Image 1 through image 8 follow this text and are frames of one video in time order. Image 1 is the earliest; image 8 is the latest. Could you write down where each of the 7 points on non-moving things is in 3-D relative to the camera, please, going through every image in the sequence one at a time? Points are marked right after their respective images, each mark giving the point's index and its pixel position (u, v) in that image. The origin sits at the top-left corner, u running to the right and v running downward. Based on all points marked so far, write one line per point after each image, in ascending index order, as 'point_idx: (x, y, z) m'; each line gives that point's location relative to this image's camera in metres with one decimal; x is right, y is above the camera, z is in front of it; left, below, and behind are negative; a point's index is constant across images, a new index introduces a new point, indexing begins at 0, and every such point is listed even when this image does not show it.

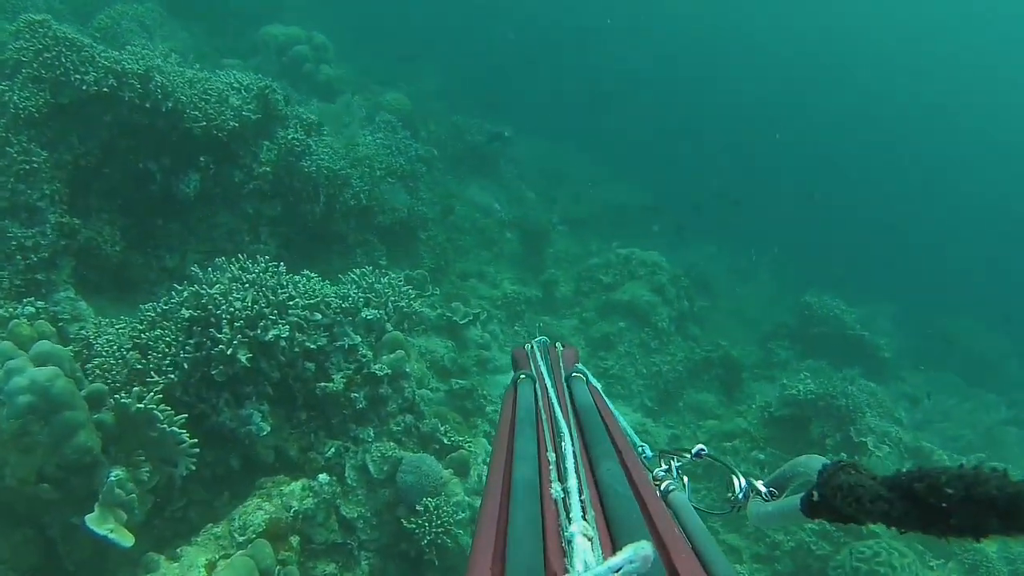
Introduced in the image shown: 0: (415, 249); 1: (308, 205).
0: (-0.9, +0.4, +10.7) m
1: (-1.5, +0.6, +8.5) m
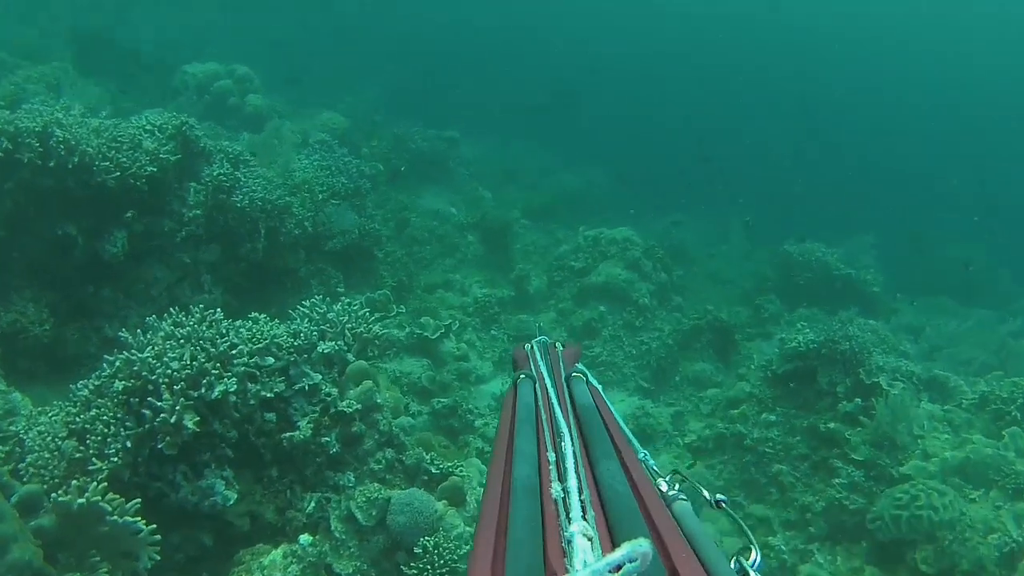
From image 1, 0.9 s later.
0: (-1.2, +0.2, +10.3) m
1: (-1.9, +0.3, +8.1) m
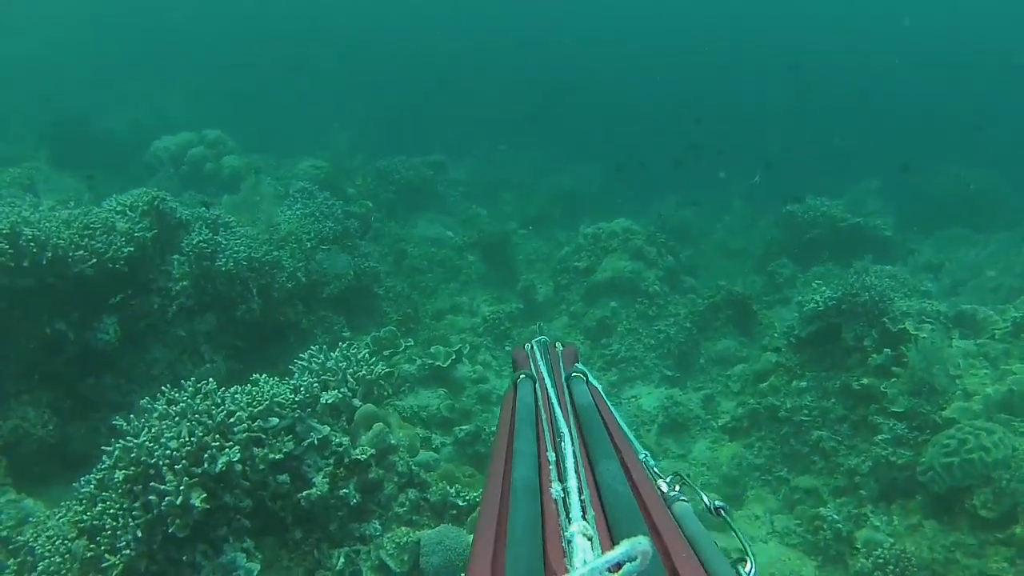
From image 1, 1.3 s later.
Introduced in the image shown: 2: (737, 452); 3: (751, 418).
0: (-1.2, -0.2, +10.1) m
1: (-1.9, -0.1, +8.0) m
2: (+1.7, -1.2, +8.3) m
3: (+1.8, -1.0, +8.6) m
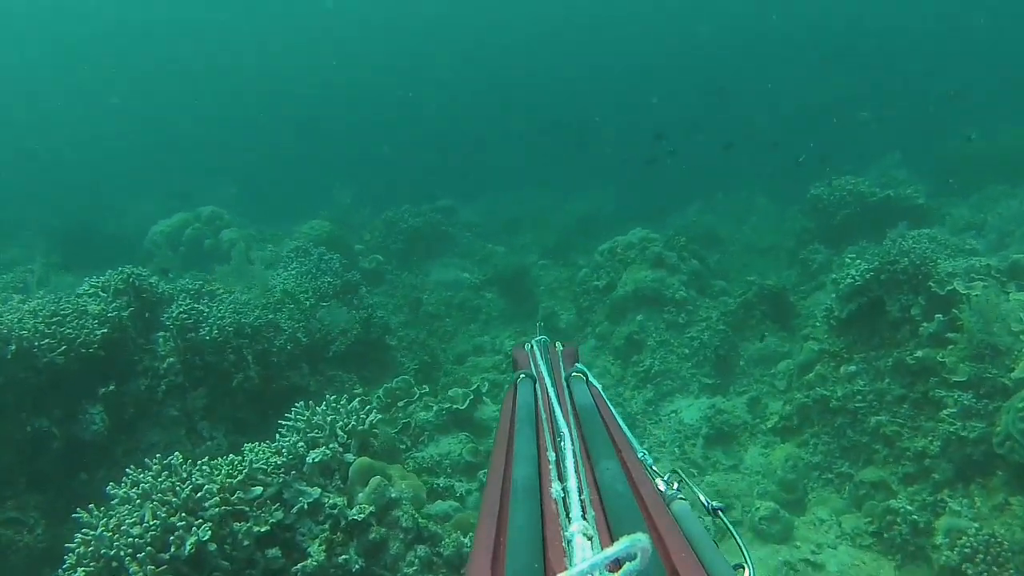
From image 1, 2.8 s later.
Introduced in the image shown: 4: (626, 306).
0: (-1.0, -0.6, +9.5) m
1: (-1.8, -0.6, +7.4) m
2: (+1.9, -1.1, +7.6) m
3: (+2.0, -0.9, +7.8) m
4: (+1.1, -0.2, +10.6) m
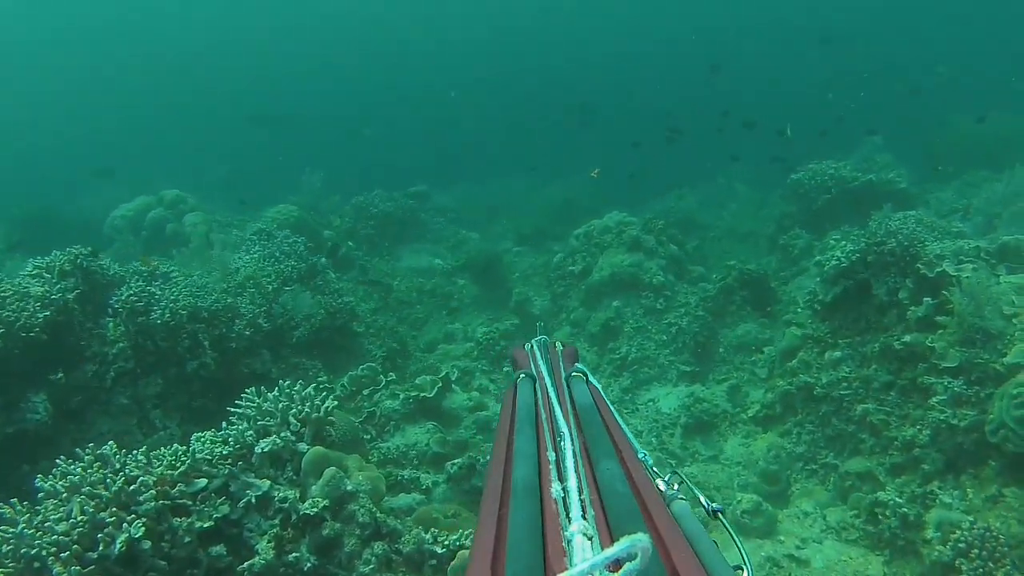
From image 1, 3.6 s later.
0: (-1.3, -0.5, +9.1) m
1: (-2.0, -0.4, +7.0) m
2: (+1.7, -1.0, +7.3) m
3: (+1.8, -0.8, +7.5) m
4: (+0.8, 0.0, +10.3) m
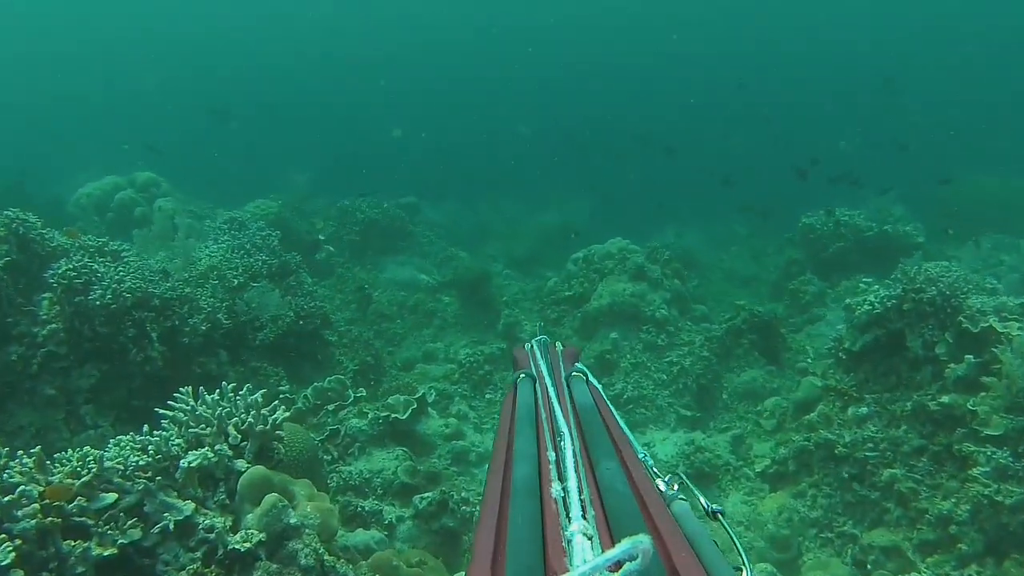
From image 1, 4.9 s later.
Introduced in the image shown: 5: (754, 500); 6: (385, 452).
0: (-1.4, -0.5, +8.3) m
1: (-2.1, -0.3, +6.2) m
2: (+1.6, -1.2, +6.5) m
3: (+1.7, -1.0, +6.7) m
4: (+0.7, -0.3, +9.5) m
5: (+1.5, -1.3, +6.7) m
6: (-0.7, -1.0, +6.5) m
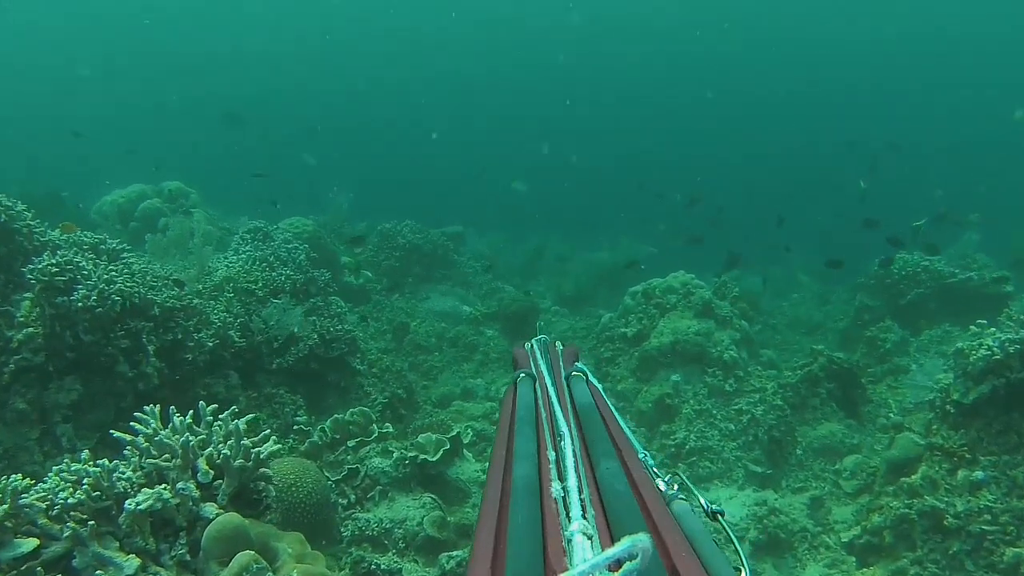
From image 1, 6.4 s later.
0: (-1.0, -0.6, +7.4) m
1: (-1.8, -0.4, +5.3) m
2: (+1.8, -1.4, +5.4) m
3: (+1.9, -1.2, +5.7) m
4: (+1.1, -0.6, +8.5) m
5: (+1.7, -1.5, +5.7) m
6: (-0.5, -1.0, +5.6) m
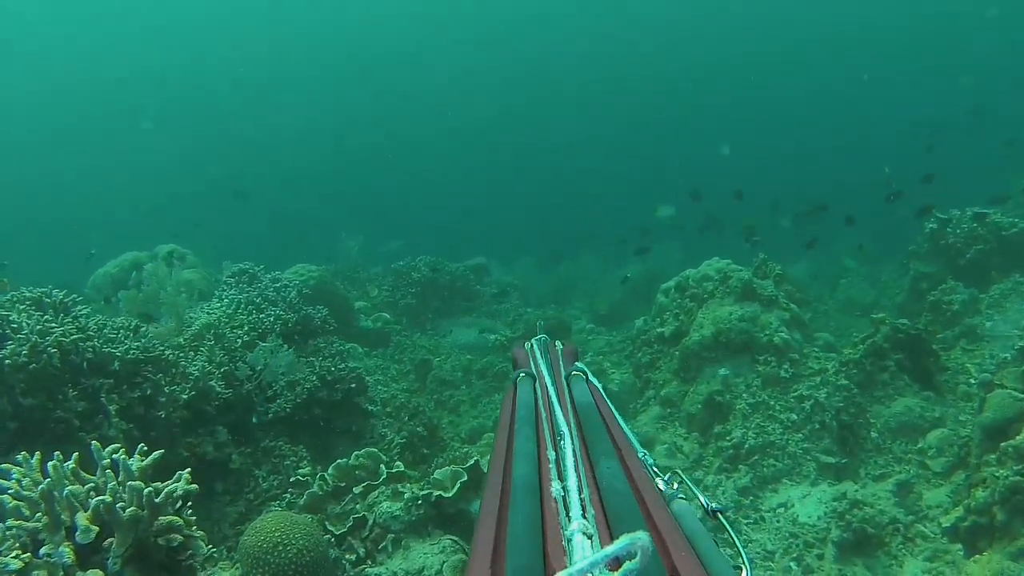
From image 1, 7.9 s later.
0: (-0.9, -0.8, +6.6) m
1: (-1.8, -0.6, +4.6) m
2: (+1.9, -1.1, +4.5) m
3: (+2.1, -0.9, +4.8) m
4: (+1.3, -0.5, +7.7) m
5: (+1.9, -1.2, +4.8) m
6: (-0.4, -1.1, +4.8) m
